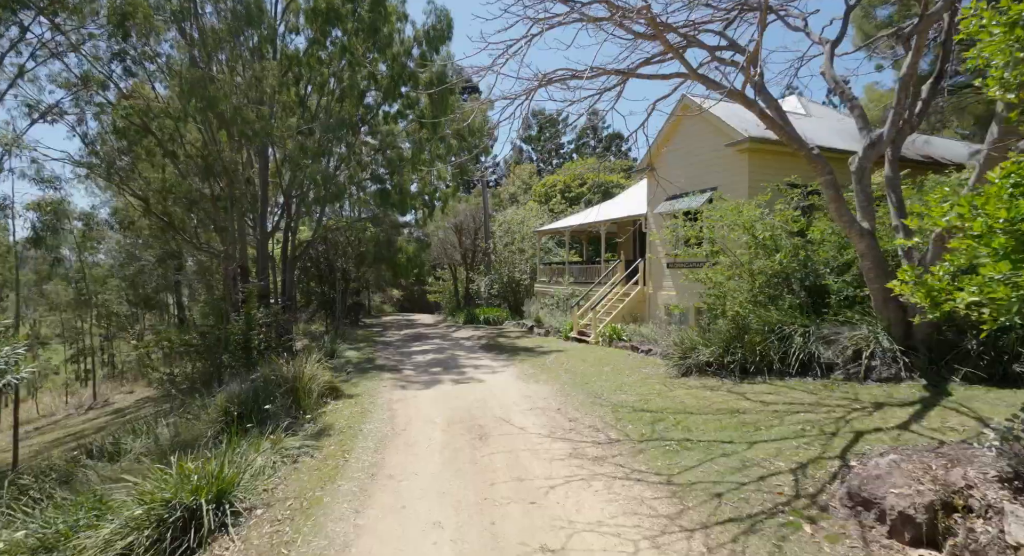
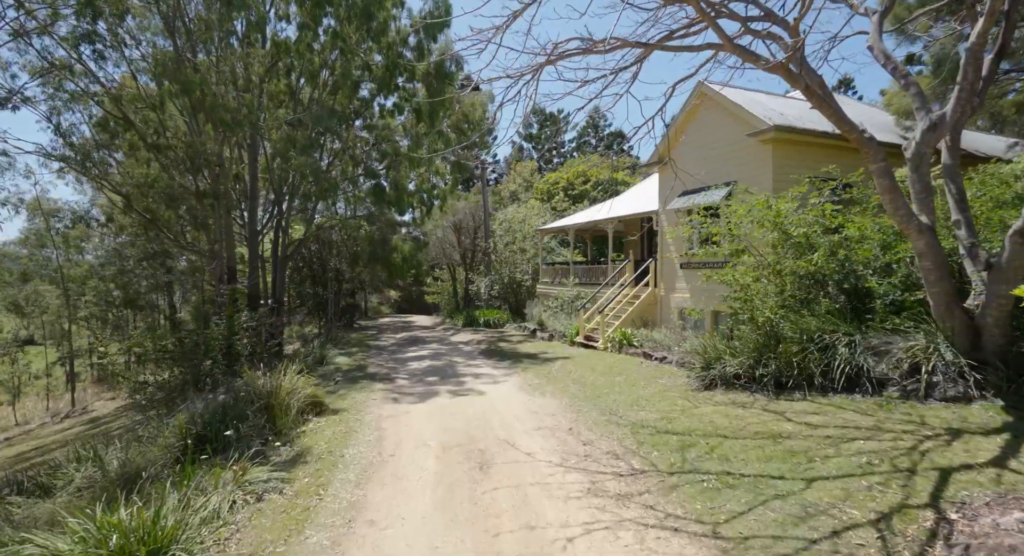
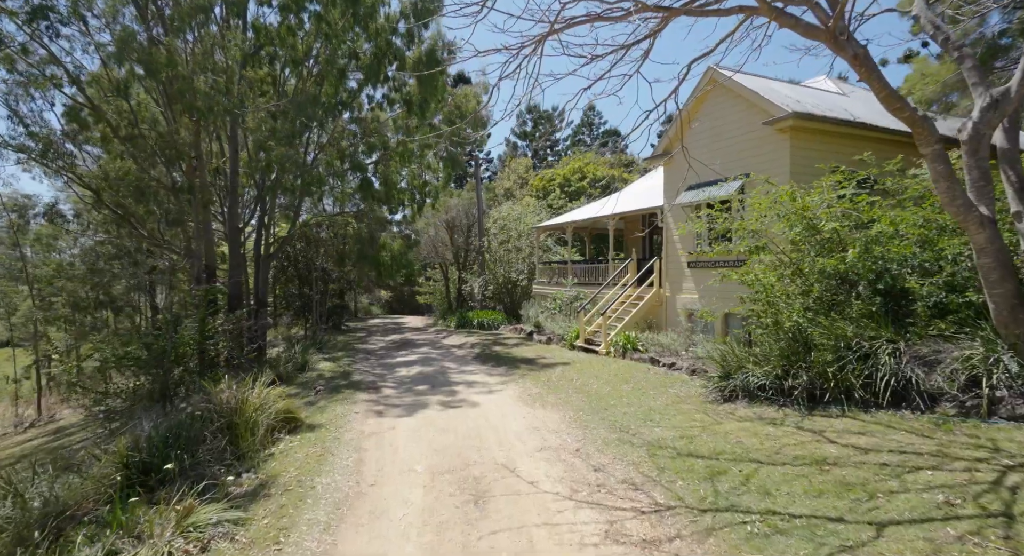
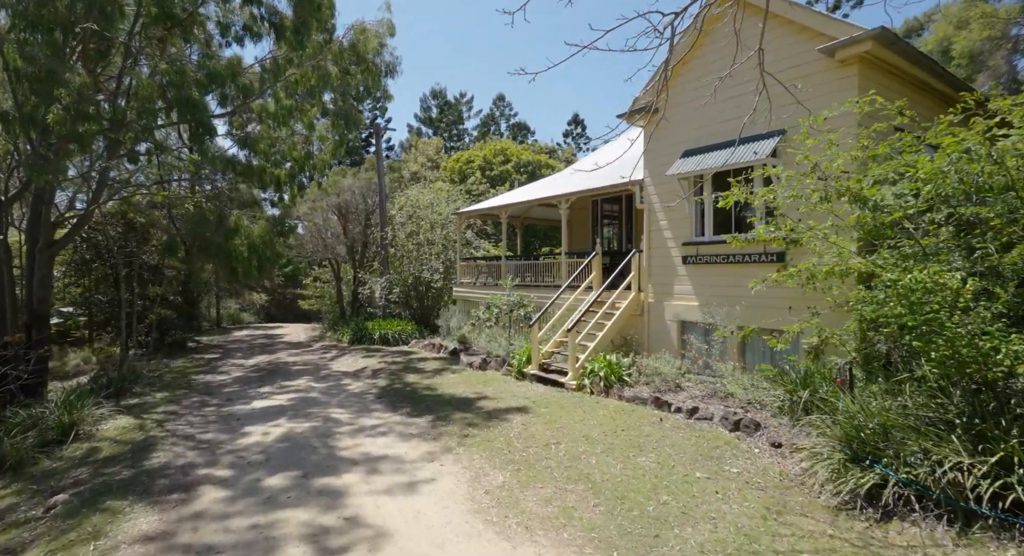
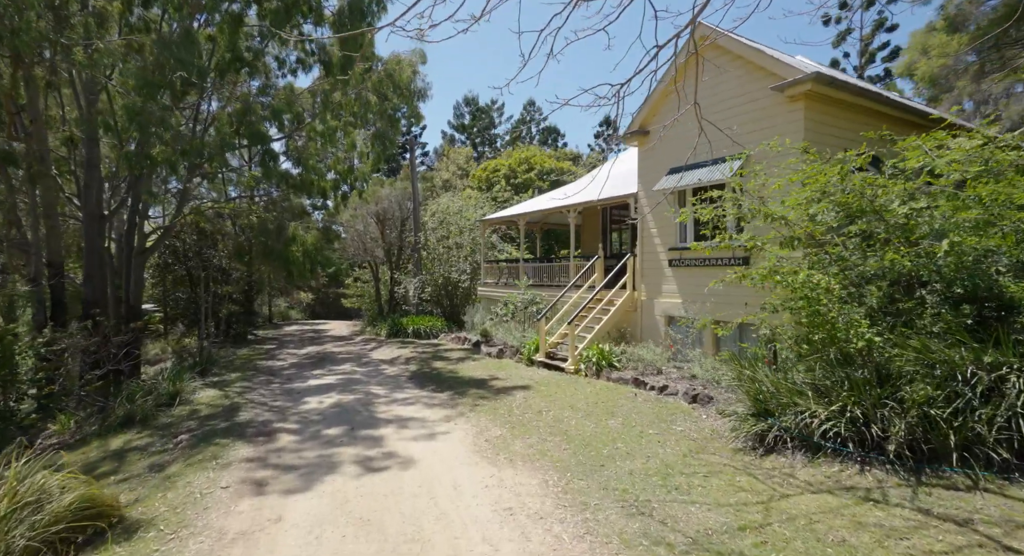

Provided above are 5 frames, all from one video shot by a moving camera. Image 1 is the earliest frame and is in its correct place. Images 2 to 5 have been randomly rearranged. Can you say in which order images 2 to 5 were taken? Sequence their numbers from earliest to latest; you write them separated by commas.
2, 3, 5, 4
